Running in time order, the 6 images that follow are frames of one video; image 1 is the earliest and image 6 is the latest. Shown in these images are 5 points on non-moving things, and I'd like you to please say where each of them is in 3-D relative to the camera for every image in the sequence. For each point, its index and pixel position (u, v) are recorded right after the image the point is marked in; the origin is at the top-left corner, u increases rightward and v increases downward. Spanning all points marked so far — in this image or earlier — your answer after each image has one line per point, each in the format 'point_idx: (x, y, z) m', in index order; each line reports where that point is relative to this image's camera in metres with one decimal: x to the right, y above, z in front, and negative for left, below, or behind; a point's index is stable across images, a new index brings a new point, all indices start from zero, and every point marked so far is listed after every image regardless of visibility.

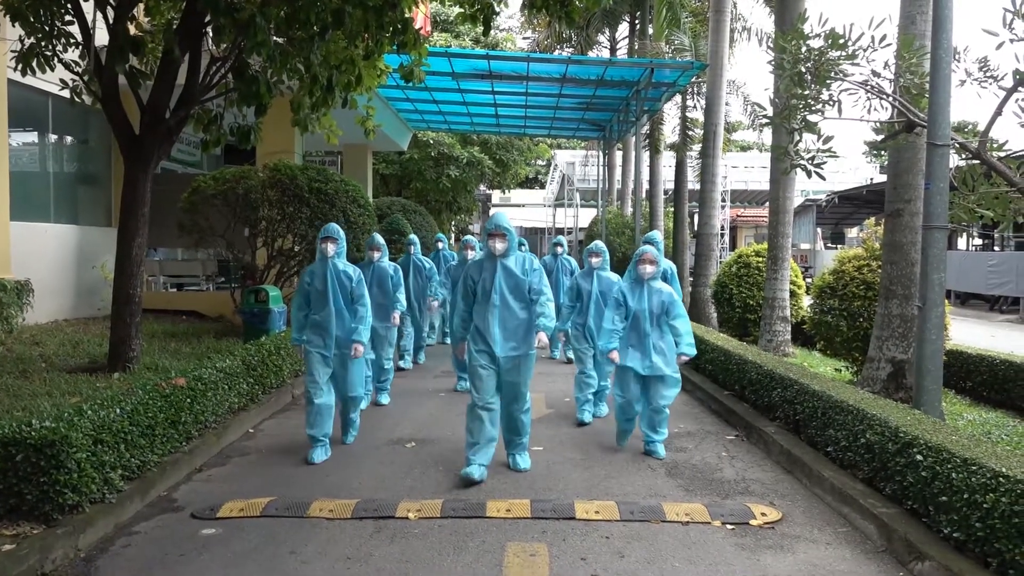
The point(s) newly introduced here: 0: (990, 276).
0: (+12.4, +0.3, +19.4) m
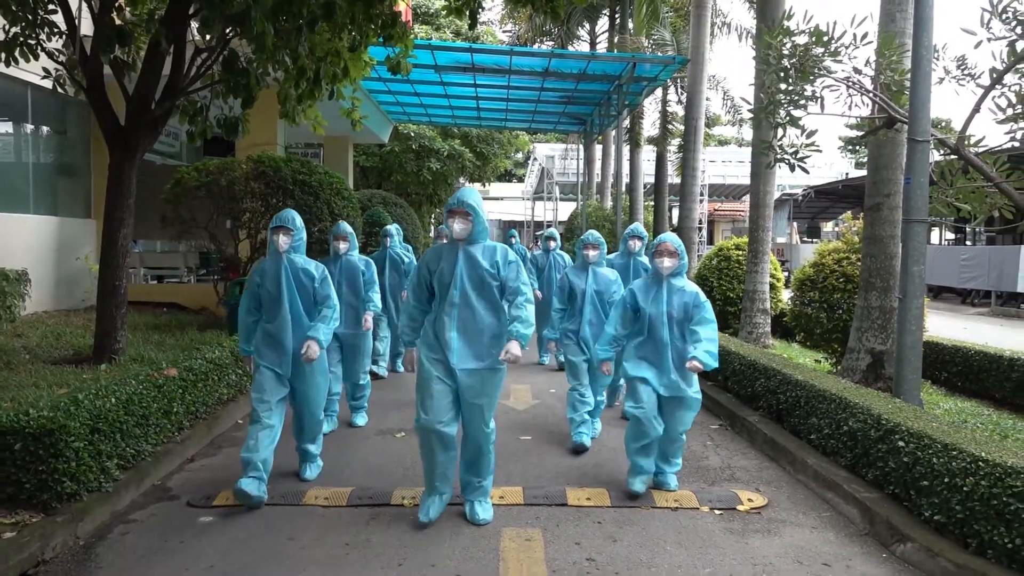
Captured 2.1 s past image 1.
0: (+11.9, +0.5, +19.9) m
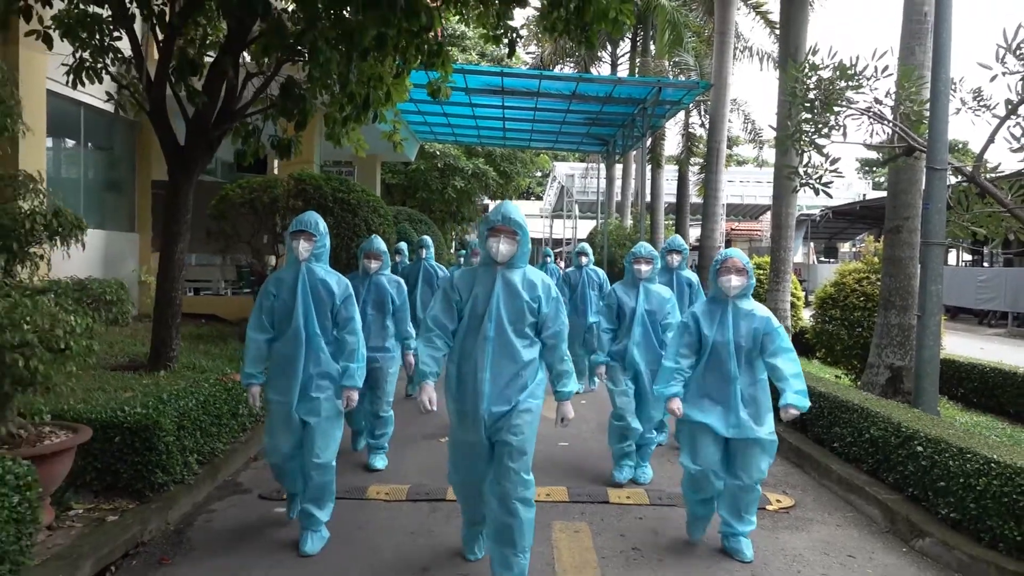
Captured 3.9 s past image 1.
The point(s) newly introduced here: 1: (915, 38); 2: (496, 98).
0: (+12.5, -0.1, +20.0) m
1: (+3.7, +2.3, +6.9) m
2: (-0.3, +3.6, +14.2) m
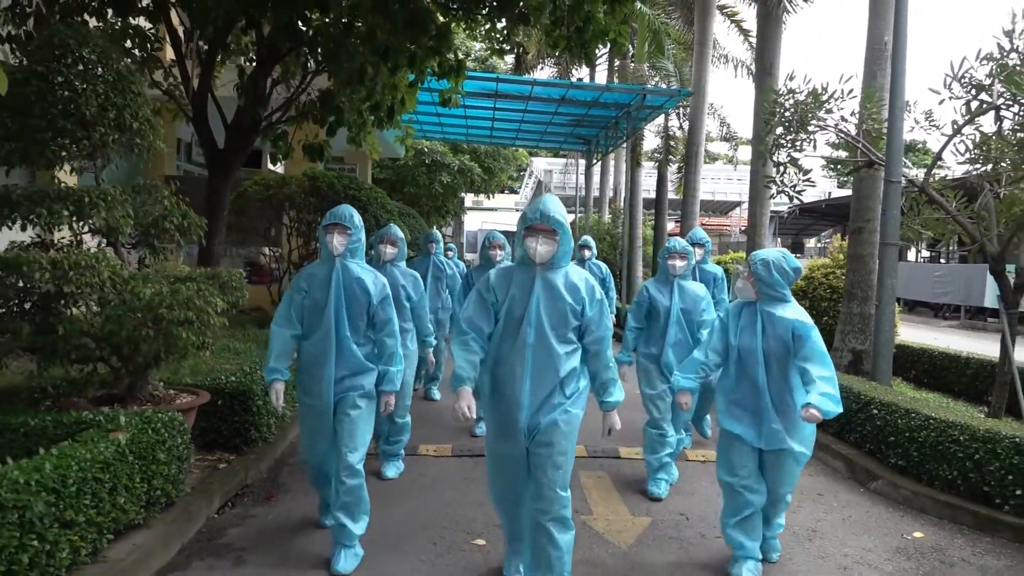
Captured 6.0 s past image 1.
0: (+12.2, 0.0, +21.5) m
1: (+3.9, +2.4, +7.9) m
2: (-0.4, +3.8, +15.1) m
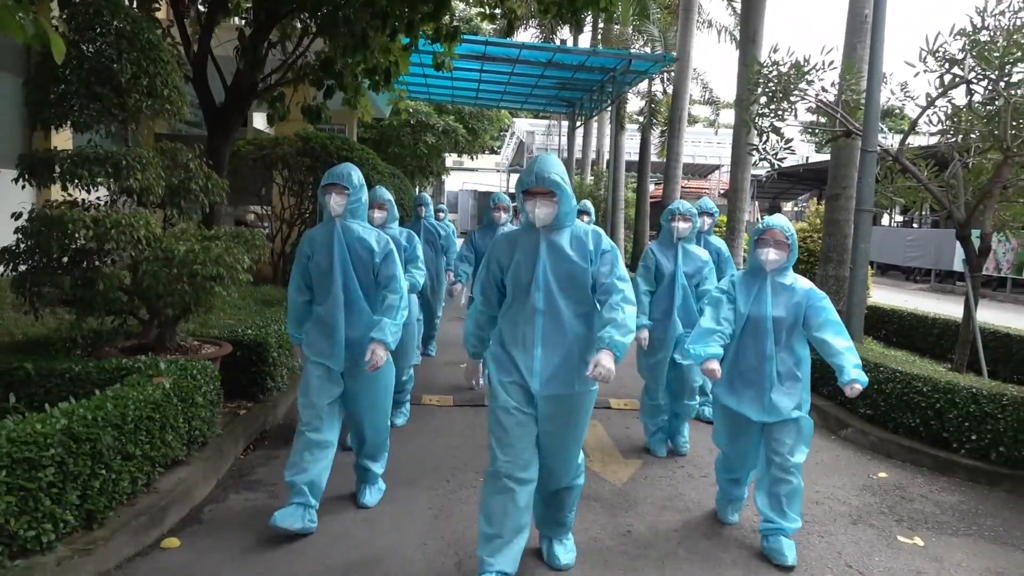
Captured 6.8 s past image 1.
0: (+11.7, +1.1, +22.1) m
1: (+3.8, +2.8, +8.2) m
2: (-0.7, +4.6, +15.2) m
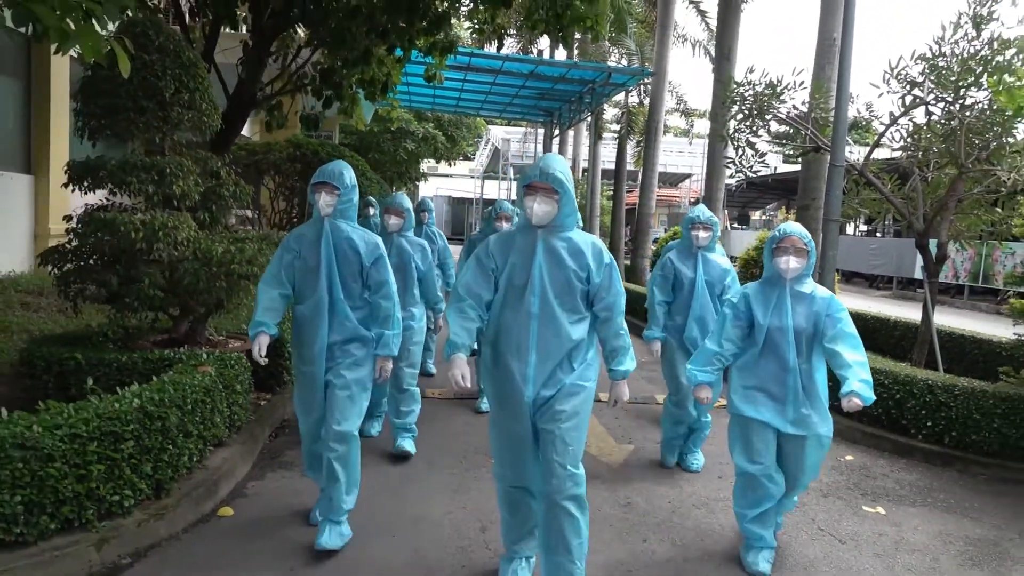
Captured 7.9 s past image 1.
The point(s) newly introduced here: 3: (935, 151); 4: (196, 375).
0: (+11.1, +0.9, +23.0) m
1: (+3.7, +2.7, +8.9) m
2: (-1.0, +4.5, +15.6) m
3: (+3.9, +1.2, +6.9) m
4: (-1.7, -0.5, +4.0) m
